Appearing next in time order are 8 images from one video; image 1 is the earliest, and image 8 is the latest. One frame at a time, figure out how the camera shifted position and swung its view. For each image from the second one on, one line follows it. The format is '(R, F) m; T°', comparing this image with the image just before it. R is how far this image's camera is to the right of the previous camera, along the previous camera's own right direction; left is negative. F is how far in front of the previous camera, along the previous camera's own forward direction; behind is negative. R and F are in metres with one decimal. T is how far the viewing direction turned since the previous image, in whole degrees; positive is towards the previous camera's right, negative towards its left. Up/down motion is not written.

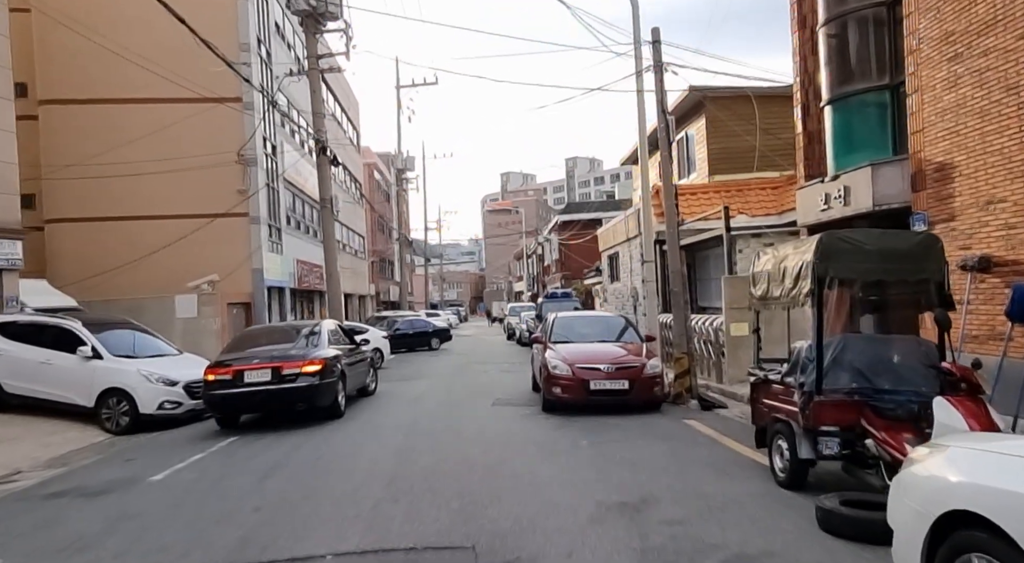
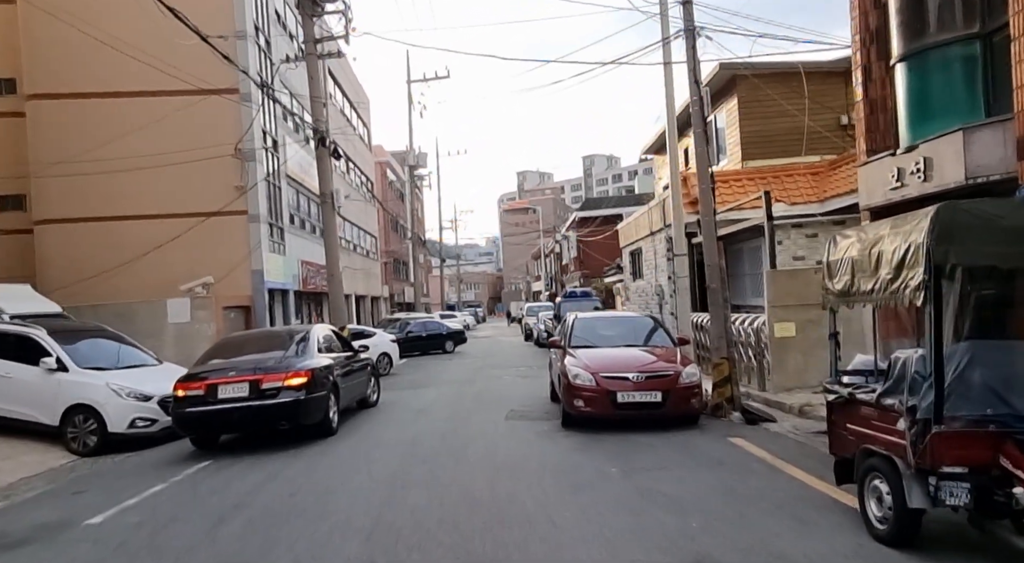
(+0.1, +1.4) m; -2°
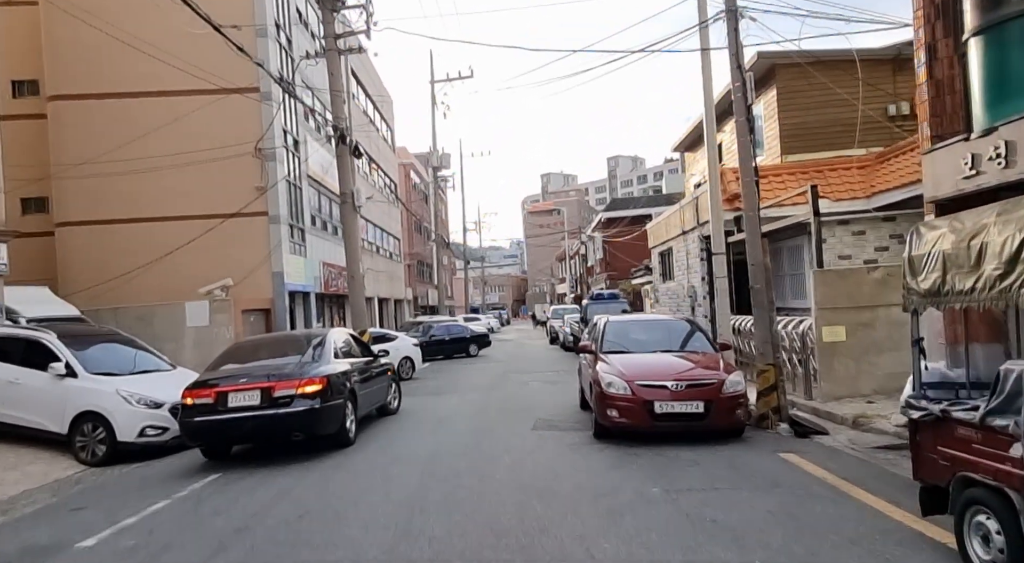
(-0.1, +0.6) m; -2°
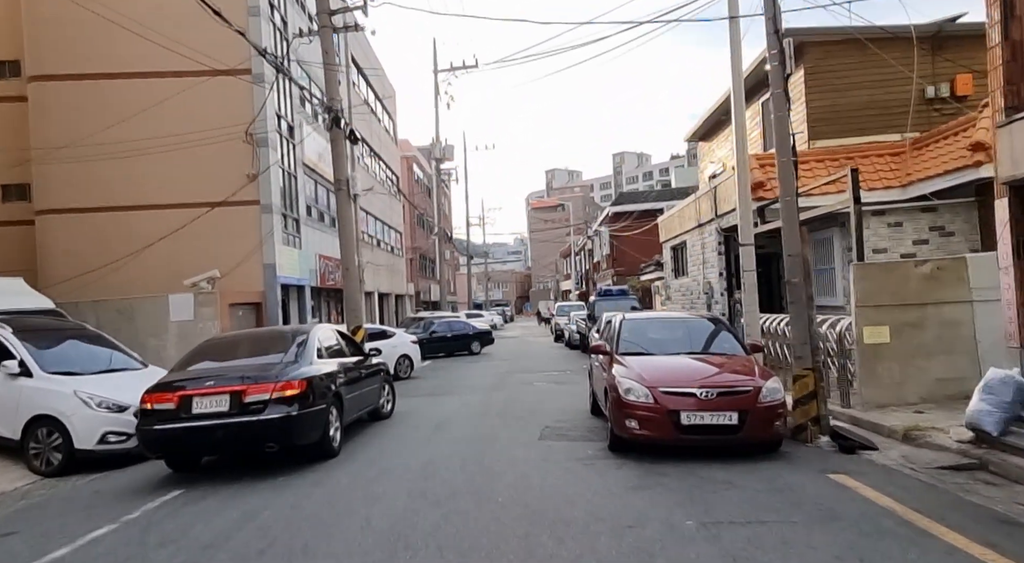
(0.0, +1.1) m; 0°
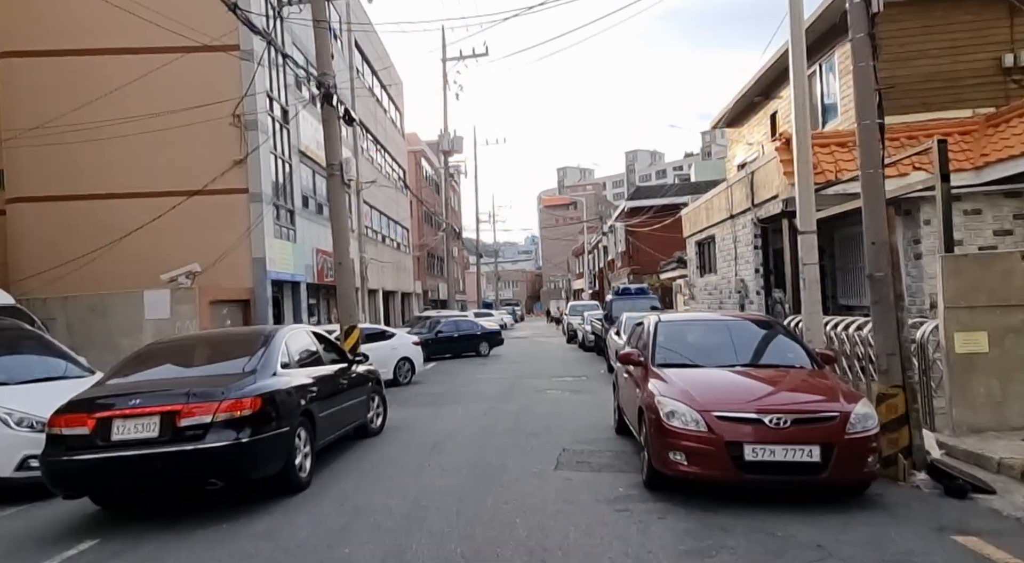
(0.0, +1.6) m; -1°
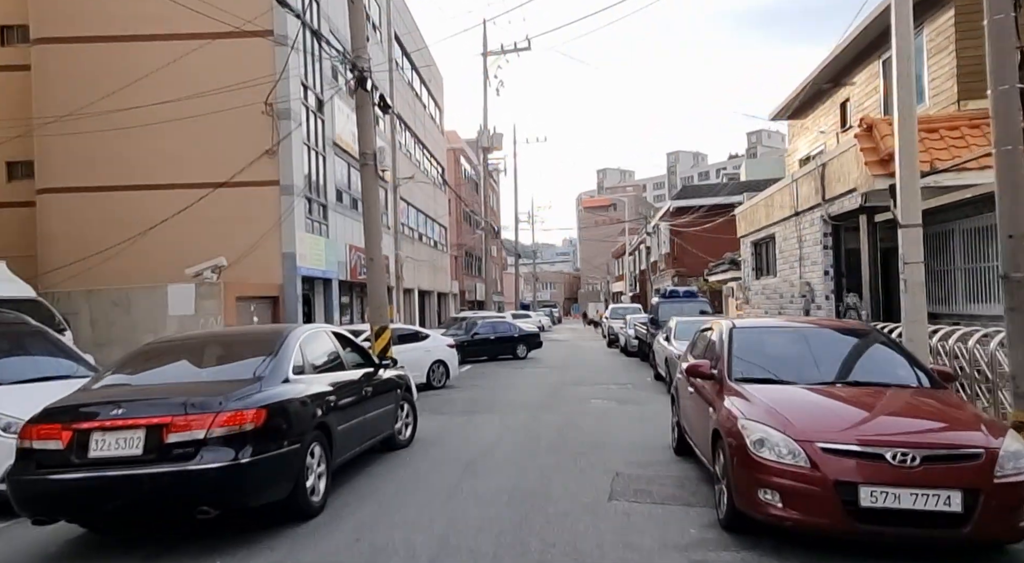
(-0.1, +1.0) m; -3°
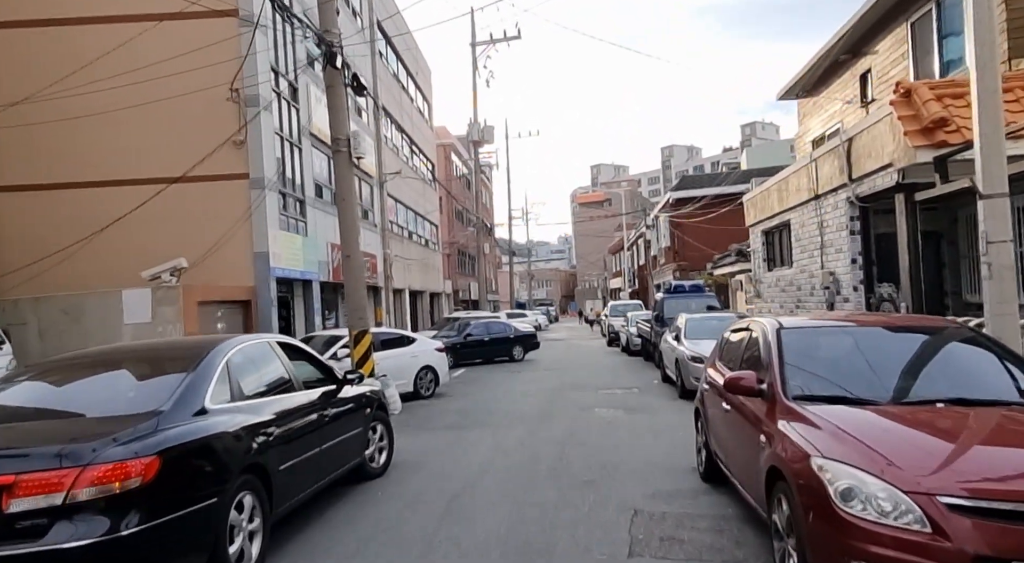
(+0.1, +1.4) m; 0°
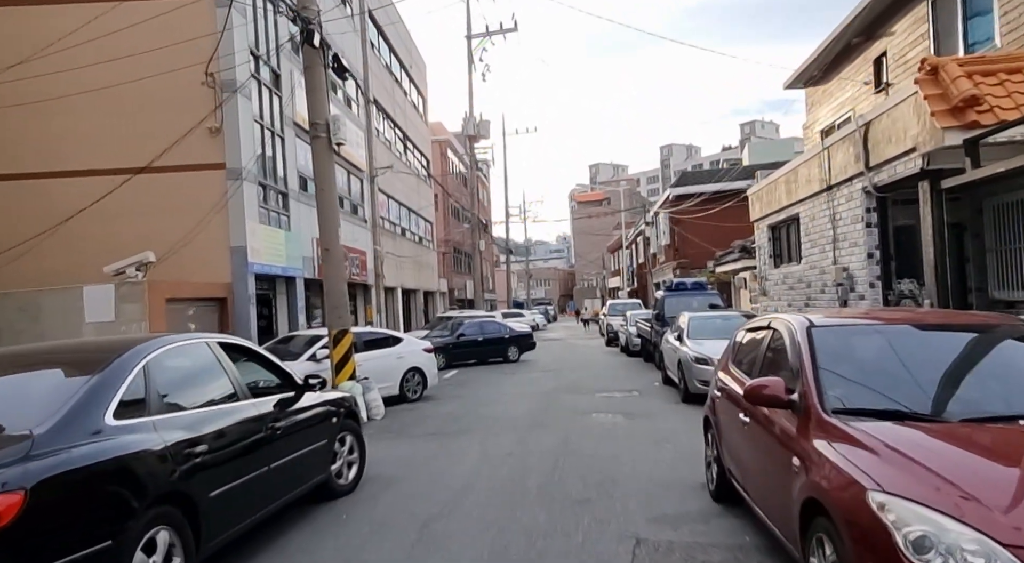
(+0.1, +0.8) m; 0°
